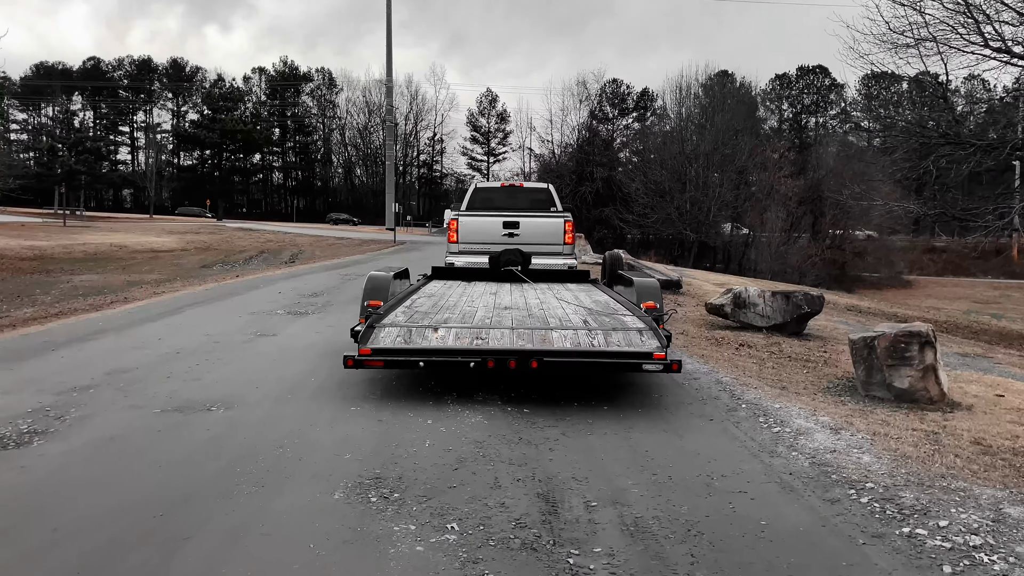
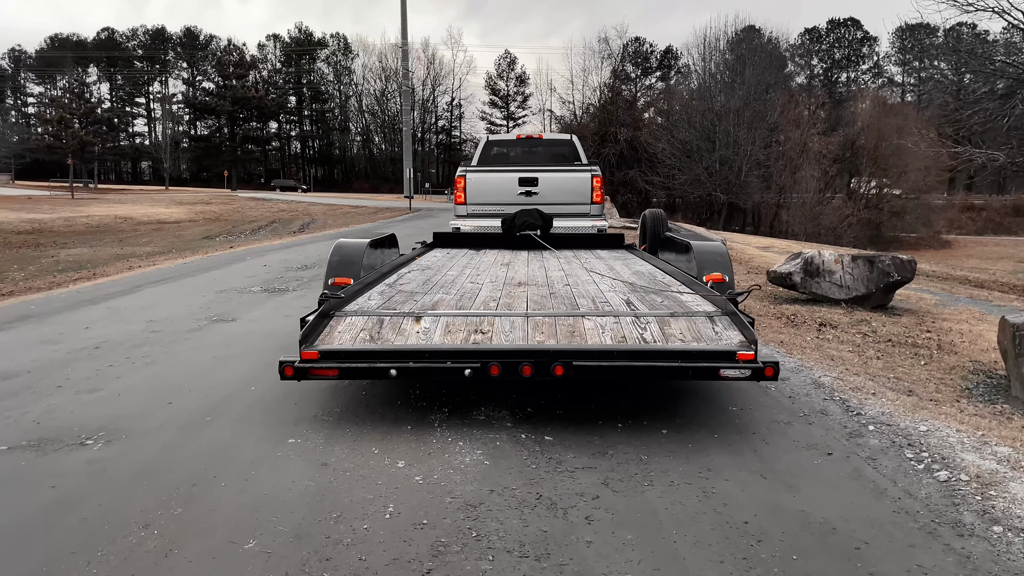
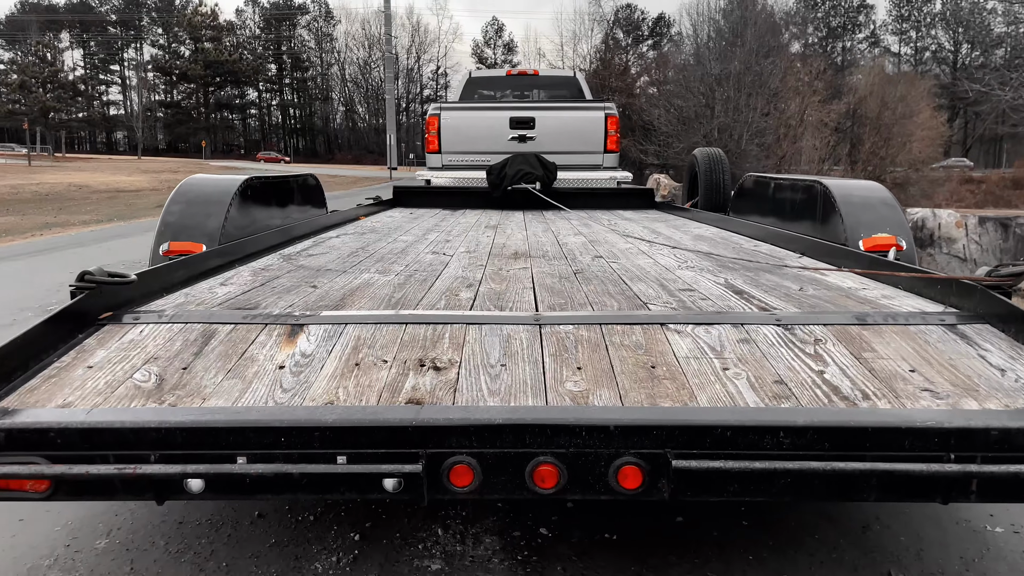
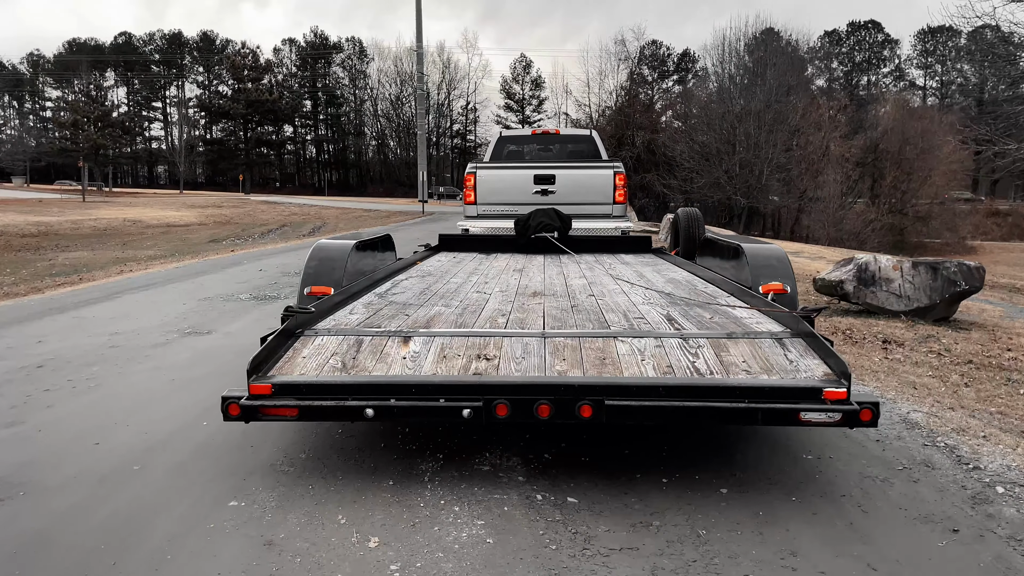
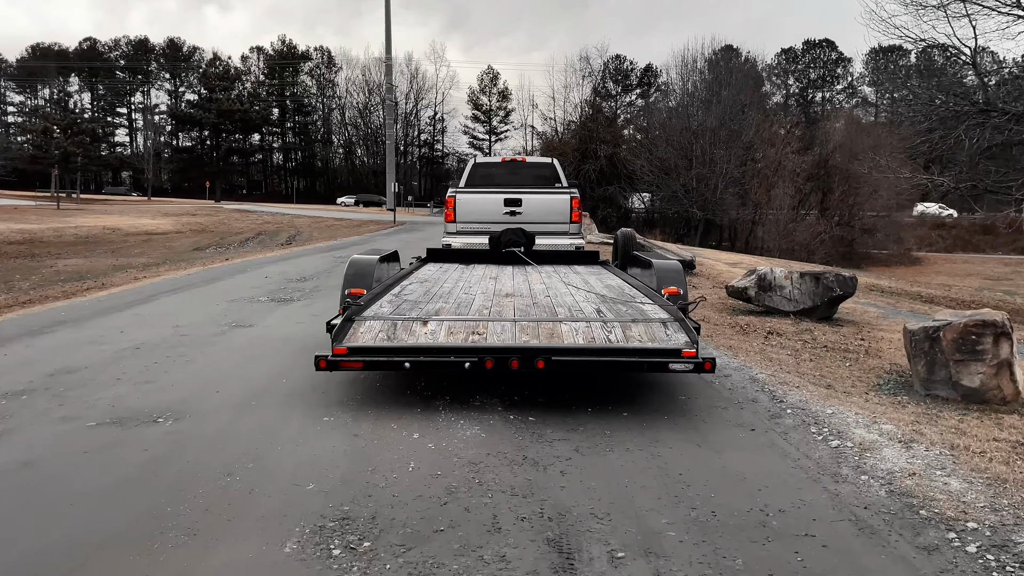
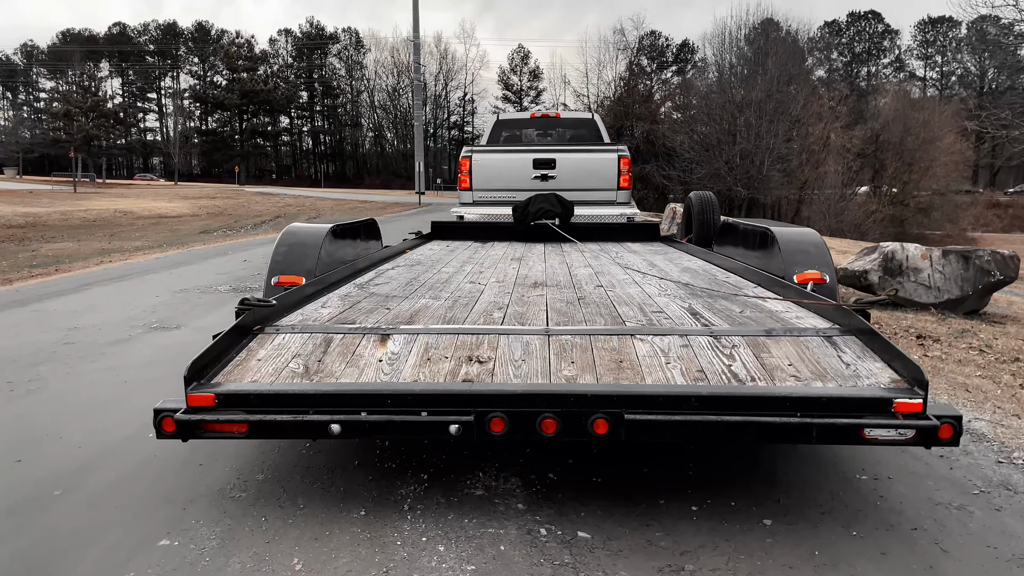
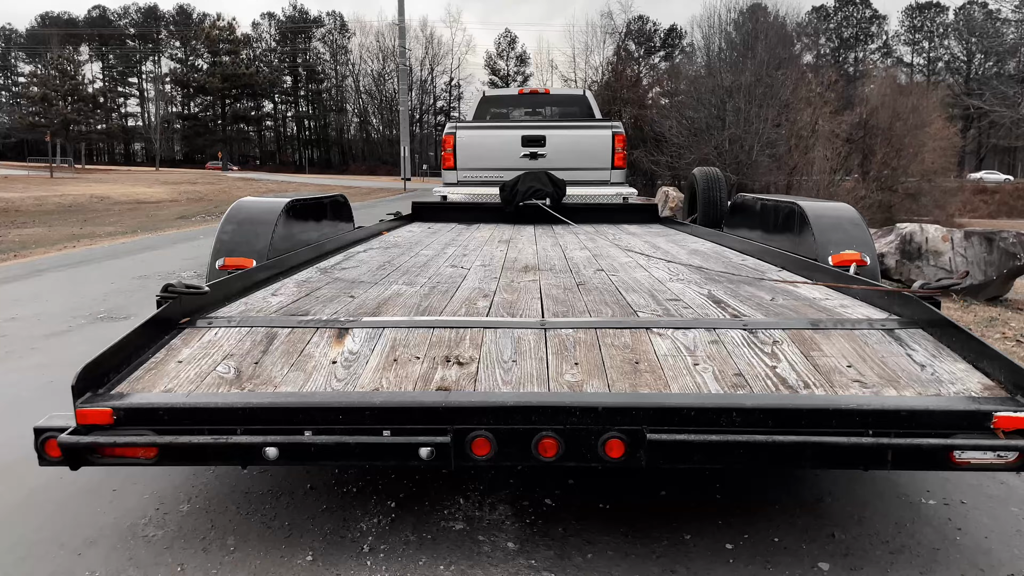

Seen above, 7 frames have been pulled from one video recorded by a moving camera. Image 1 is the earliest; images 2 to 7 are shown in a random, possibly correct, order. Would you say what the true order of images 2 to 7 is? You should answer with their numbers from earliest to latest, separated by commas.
5, 2, 4, 6, 7, 3
